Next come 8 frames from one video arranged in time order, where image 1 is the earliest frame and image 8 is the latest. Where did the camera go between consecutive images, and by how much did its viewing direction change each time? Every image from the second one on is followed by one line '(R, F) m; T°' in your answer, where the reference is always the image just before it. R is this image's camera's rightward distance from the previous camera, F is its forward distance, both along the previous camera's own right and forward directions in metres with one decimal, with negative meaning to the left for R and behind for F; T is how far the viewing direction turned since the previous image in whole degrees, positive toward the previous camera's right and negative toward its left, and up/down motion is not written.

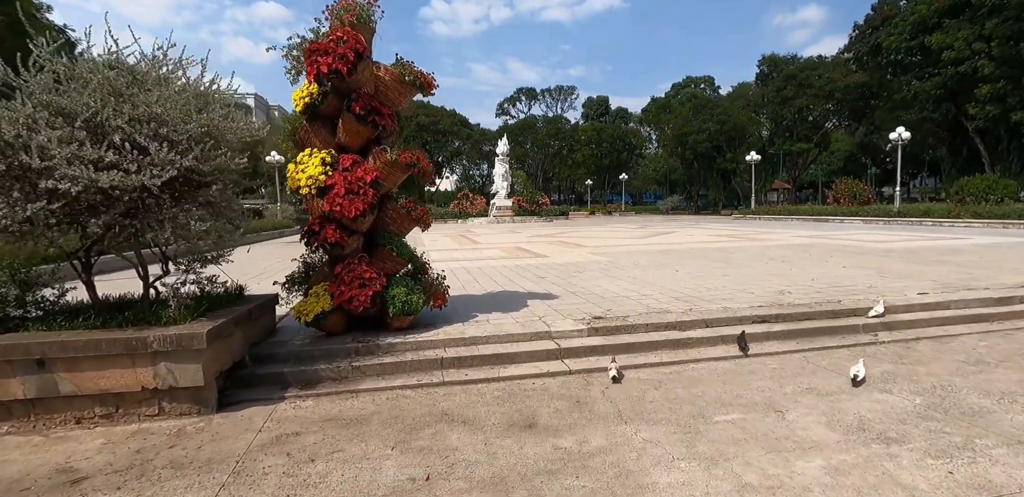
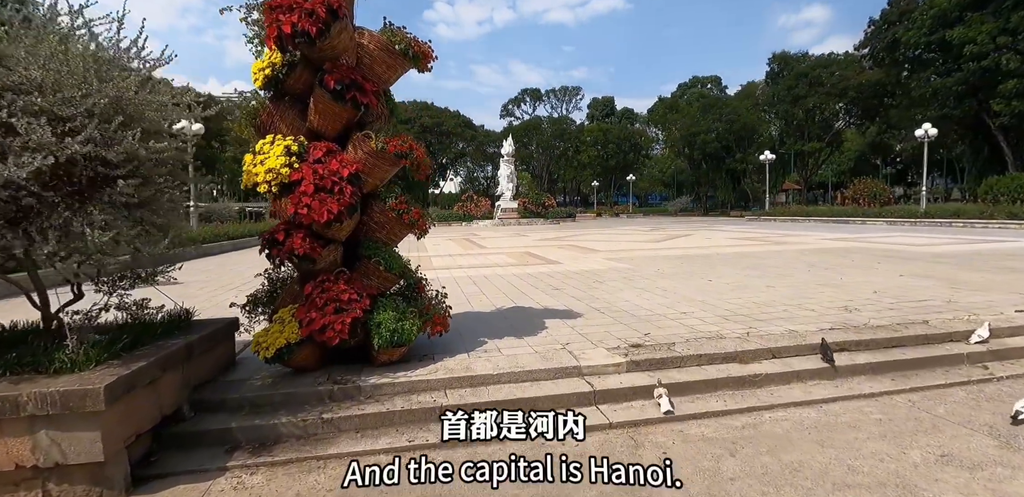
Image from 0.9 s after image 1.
(-0.1, +1.0) m; 0°
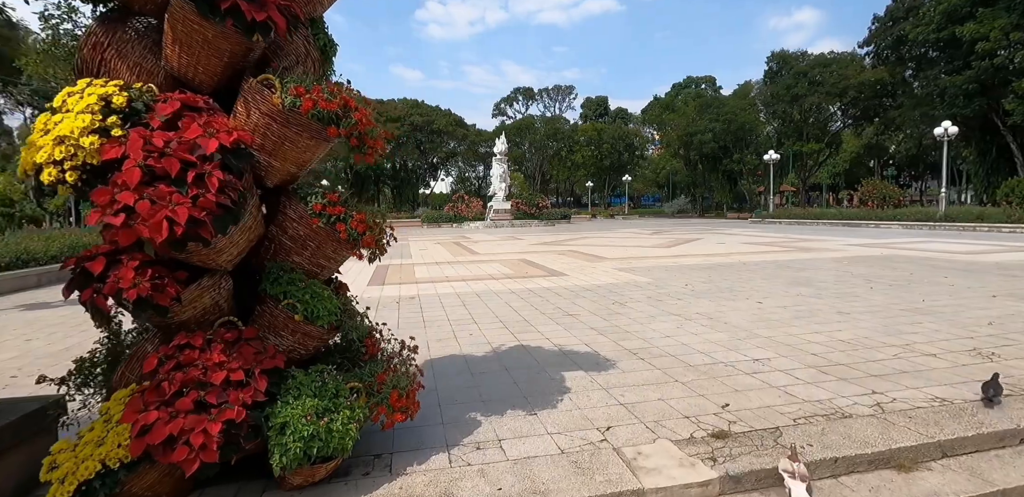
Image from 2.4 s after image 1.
(-0.1, +1.7) m; +1°
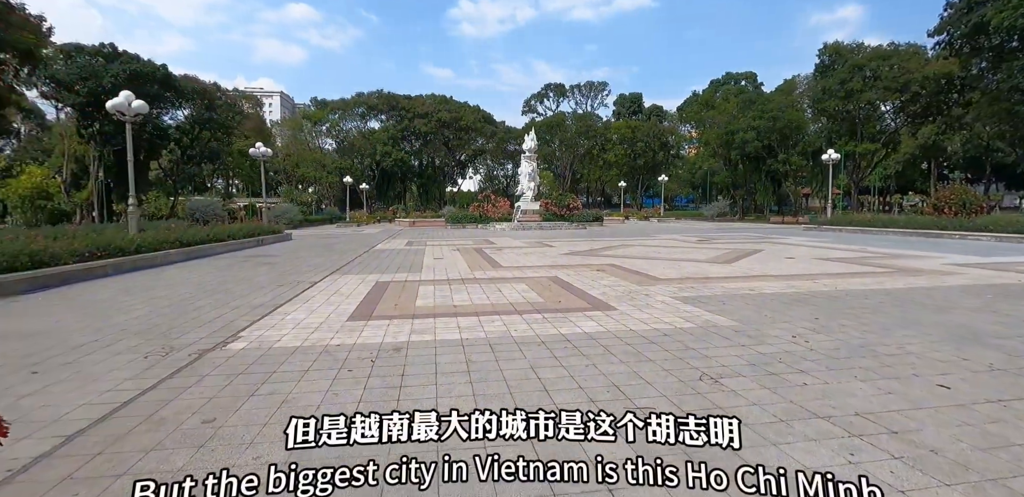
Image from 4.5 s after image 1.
(0.0, +2.2) m; -3°
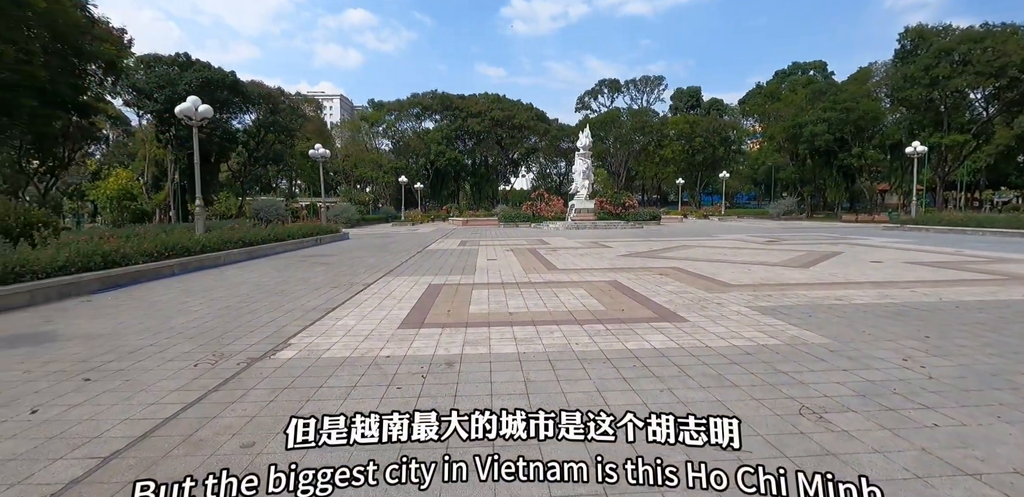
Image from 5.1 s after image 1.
(-0.1, +0.4) m; -6°
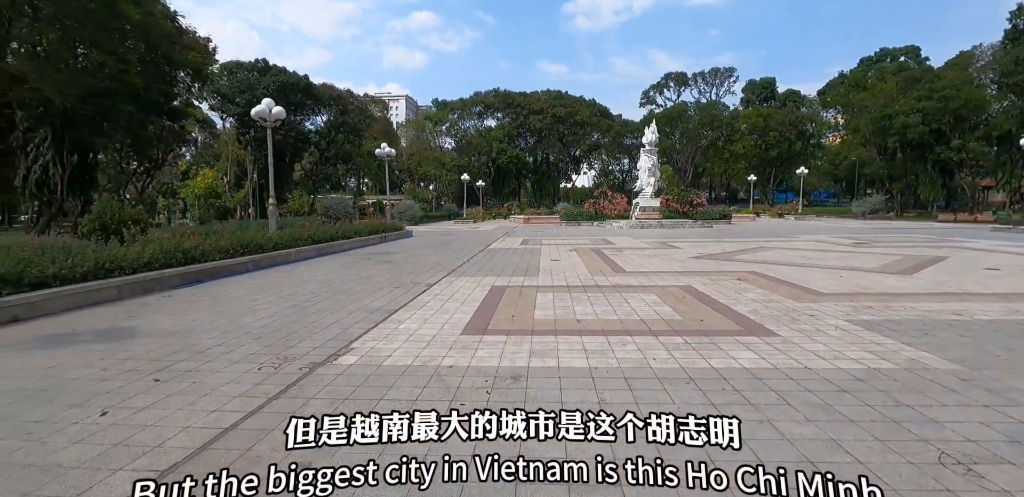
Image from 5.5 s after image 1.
(-0.1, +0.4) m; -7°
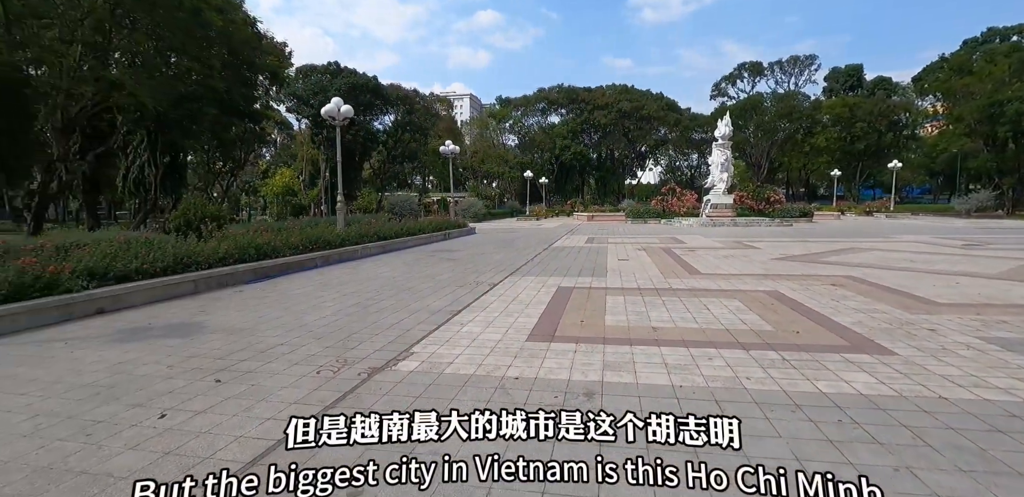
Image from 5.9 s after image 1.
(-0.1, +0.4) m; -7°
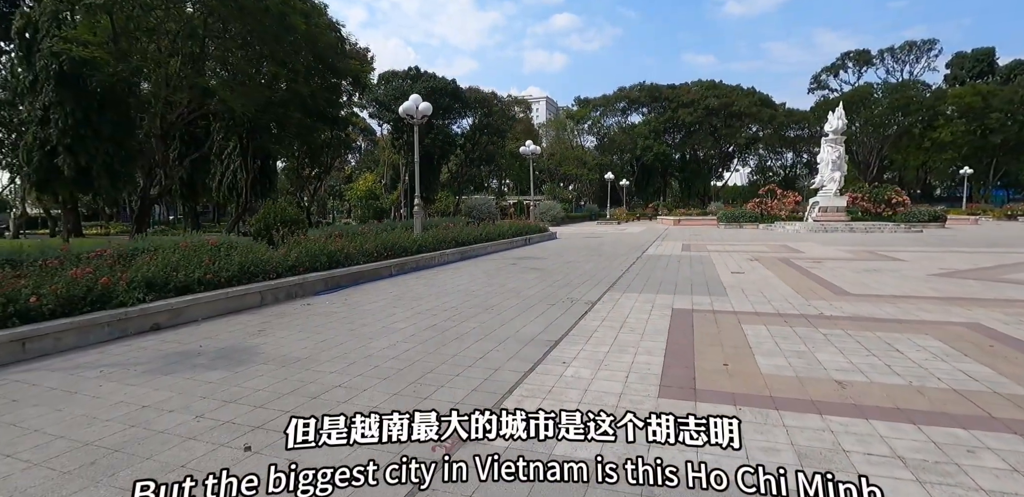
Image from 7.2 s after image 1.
(-0.4, +1.3) m; -8°
